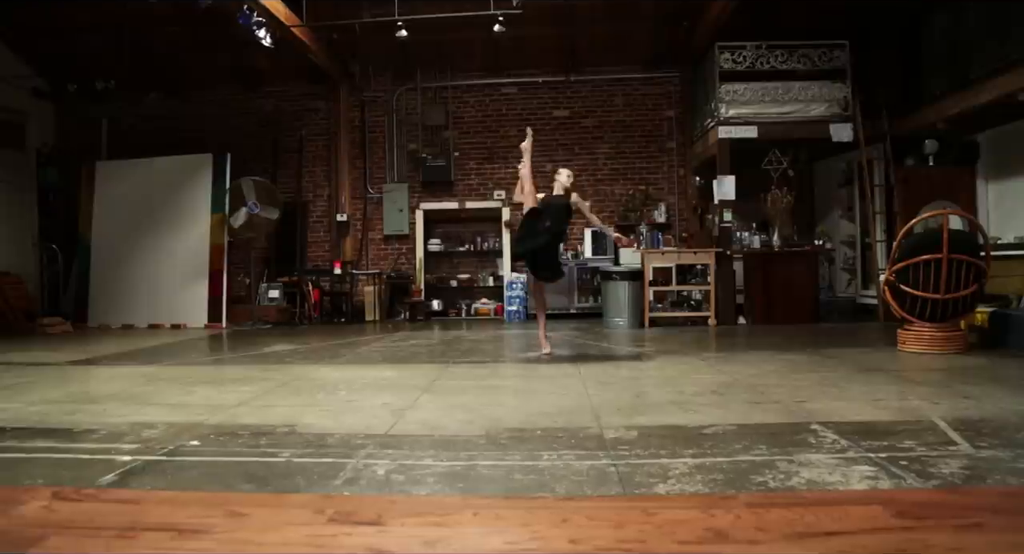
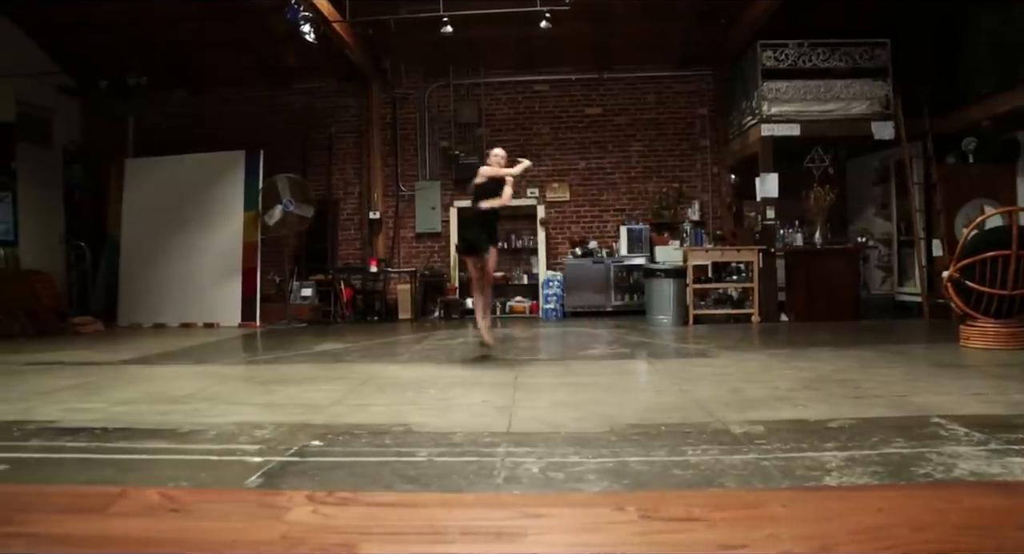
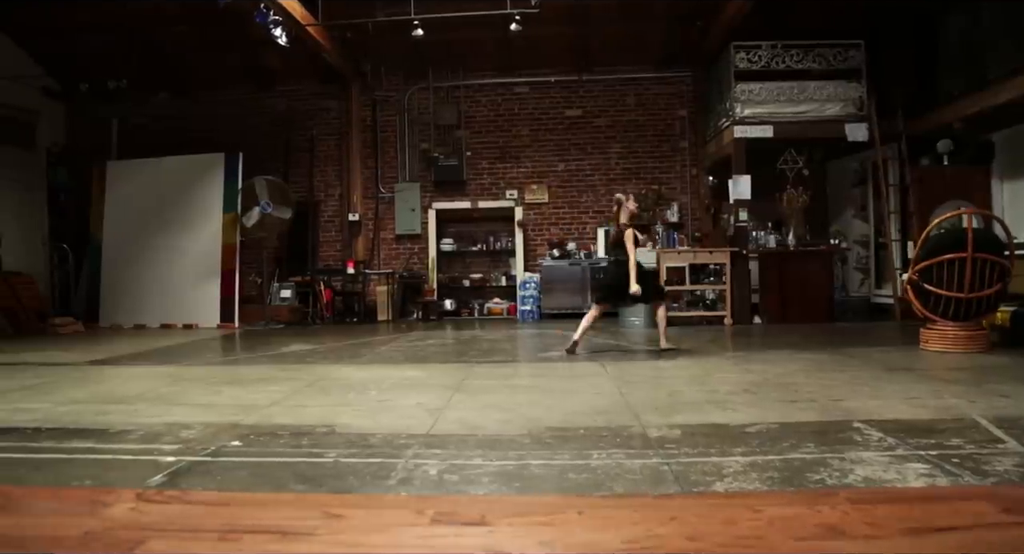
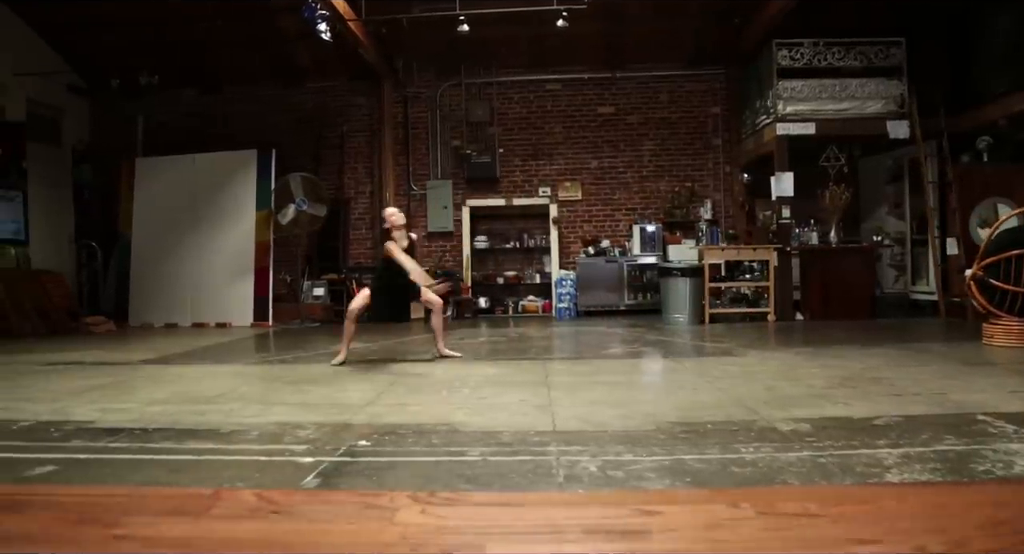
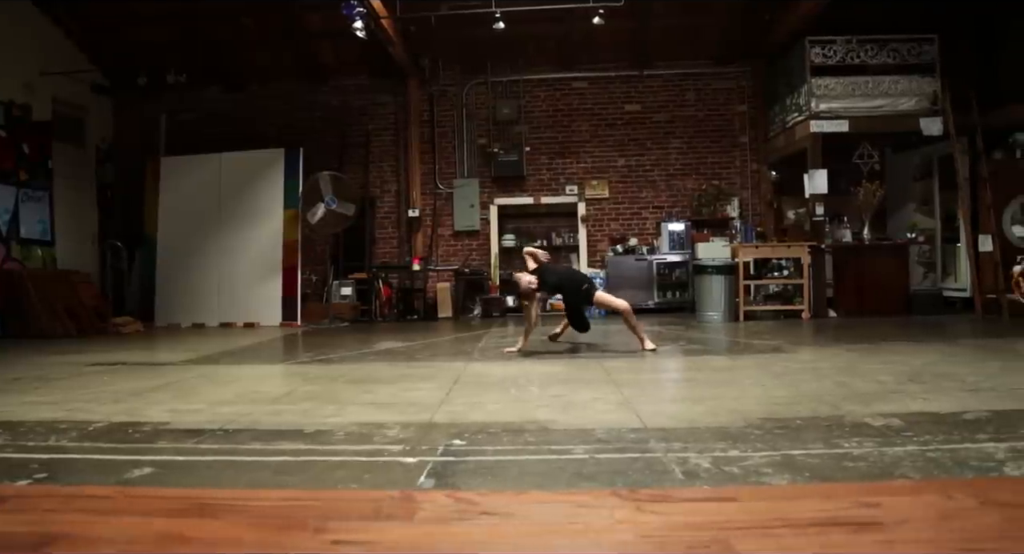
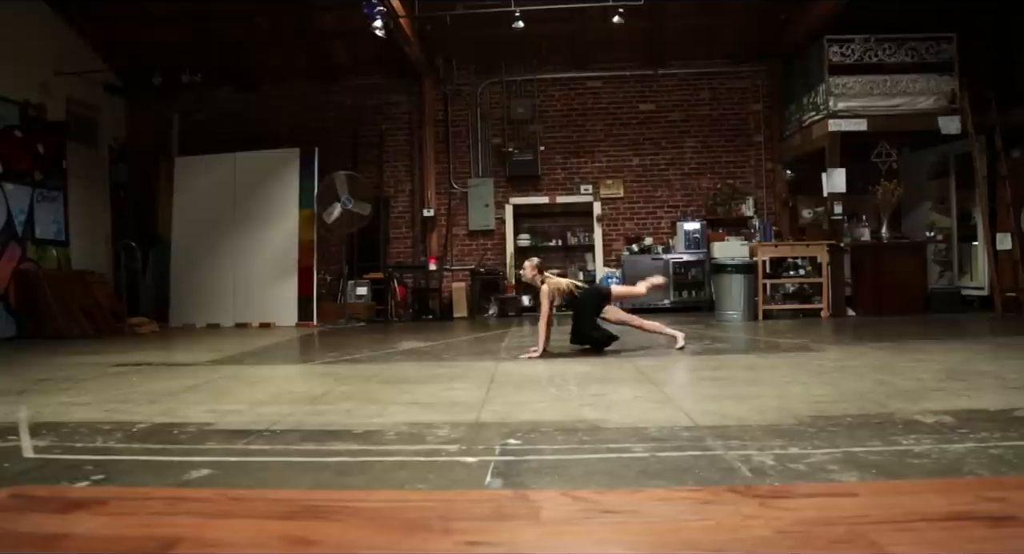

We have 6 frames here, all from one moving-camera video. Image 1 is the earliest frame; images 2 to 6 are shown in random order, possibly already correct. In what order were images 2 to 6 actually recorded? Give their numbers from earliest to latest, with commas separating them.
3, 2, 4, 6, 5
